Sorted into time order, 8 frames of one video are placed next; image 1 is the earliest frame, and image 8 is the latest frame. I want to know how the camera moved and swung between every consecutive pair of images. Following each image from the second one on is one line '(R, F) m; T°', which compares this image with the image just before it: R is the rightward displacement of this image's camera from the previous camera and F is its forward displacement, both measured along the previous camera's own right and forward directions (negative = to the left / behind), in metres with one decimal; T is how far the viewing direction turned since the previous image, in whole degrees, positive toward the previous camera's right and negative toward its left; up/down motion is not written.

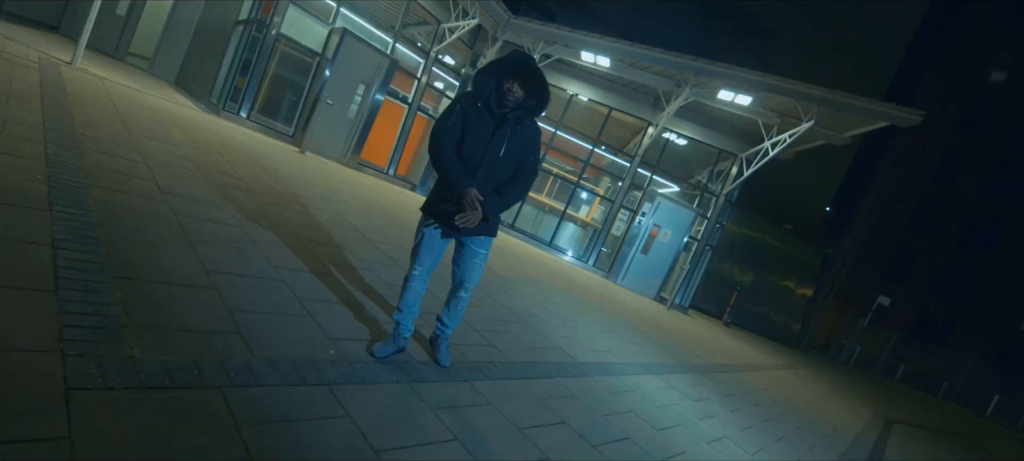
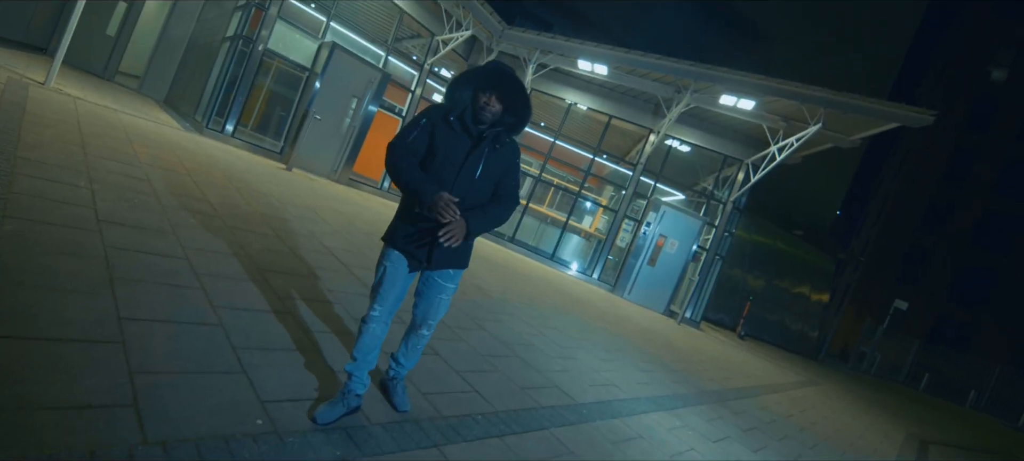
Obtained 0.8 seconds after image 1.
(+0.2, +0.5) m; -1°
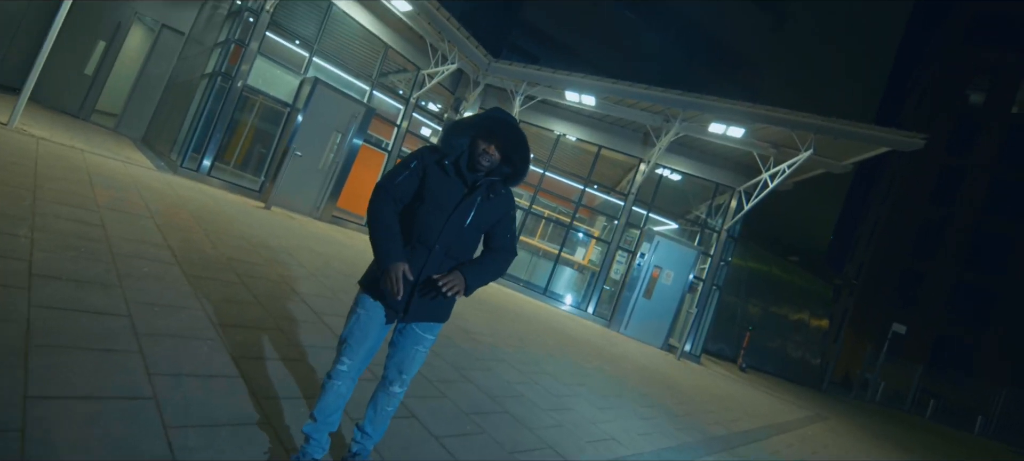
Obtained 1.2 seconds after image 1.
(+0.1, +0.4) m; +1°
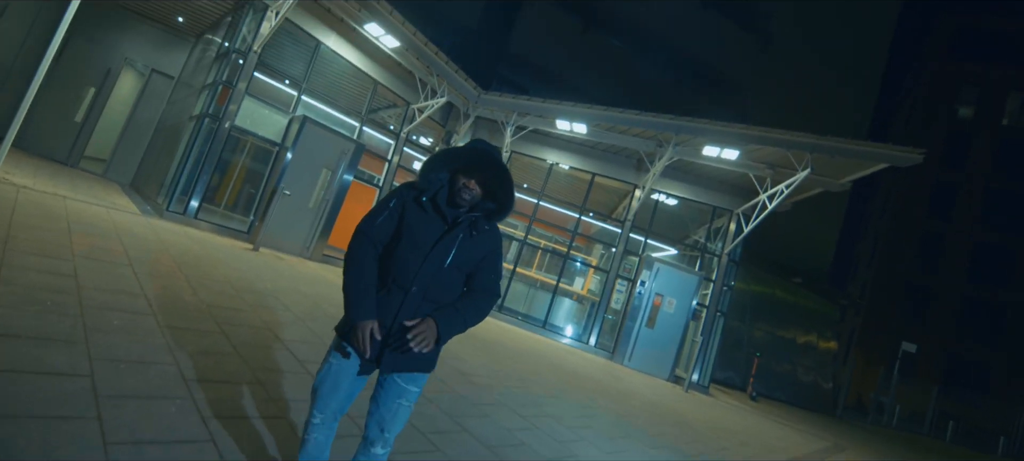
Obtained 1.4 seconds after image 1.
(+0.1, +0.2) m; 0°
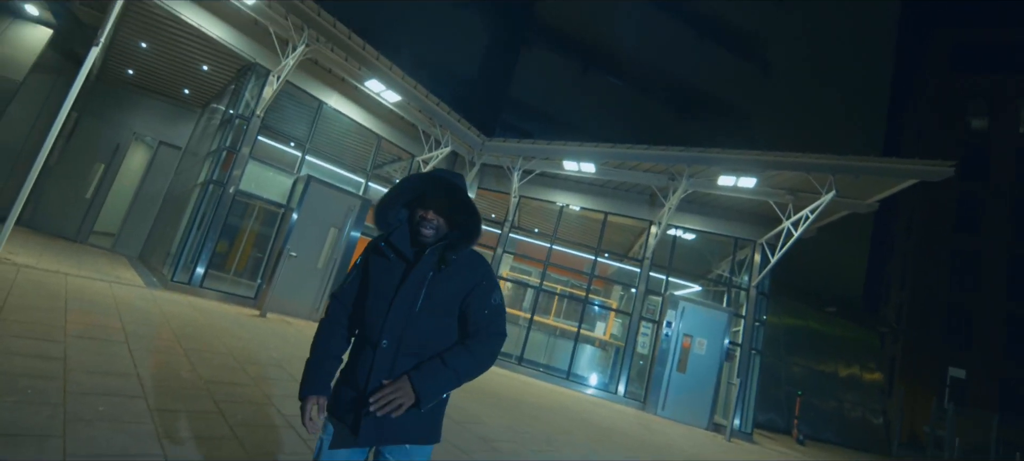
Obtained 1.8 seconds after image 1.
(0.0, +0.4) m; -1°
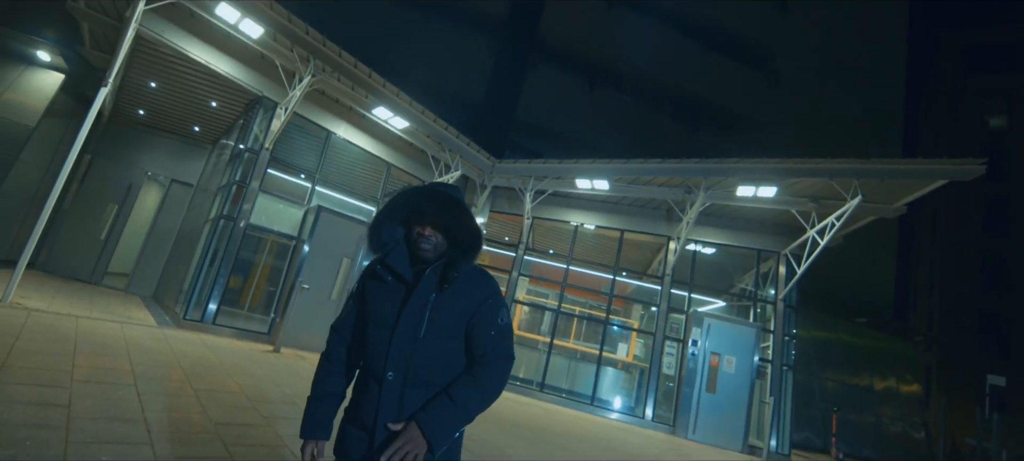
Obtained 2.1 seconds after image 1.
(-0.1, +0.2) m; -1°
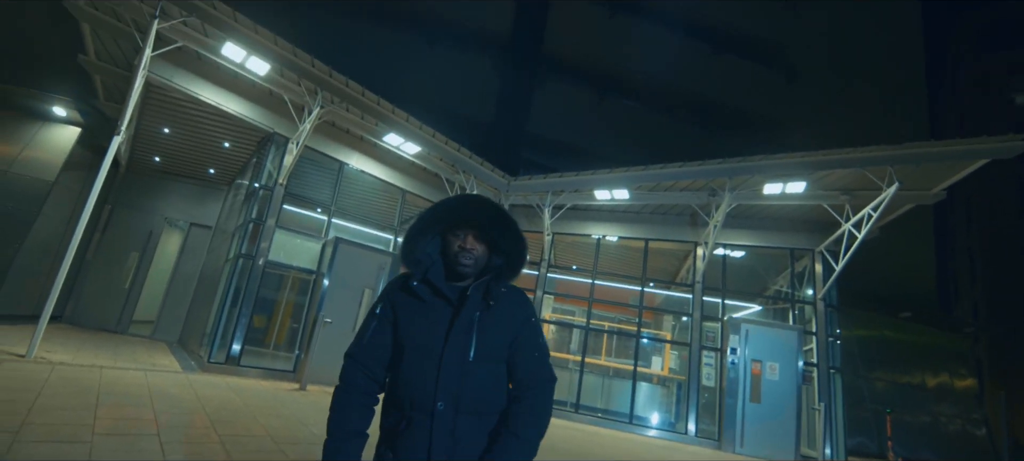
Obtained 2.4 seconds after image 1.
(-0.1, +0.3) m; -2°
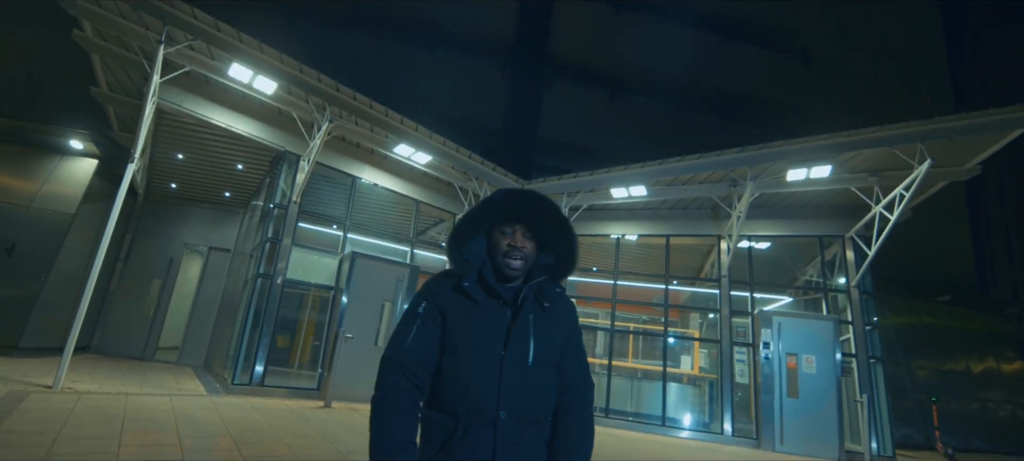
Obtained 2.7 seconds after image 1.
(0.0, +0.2) m; -2°
